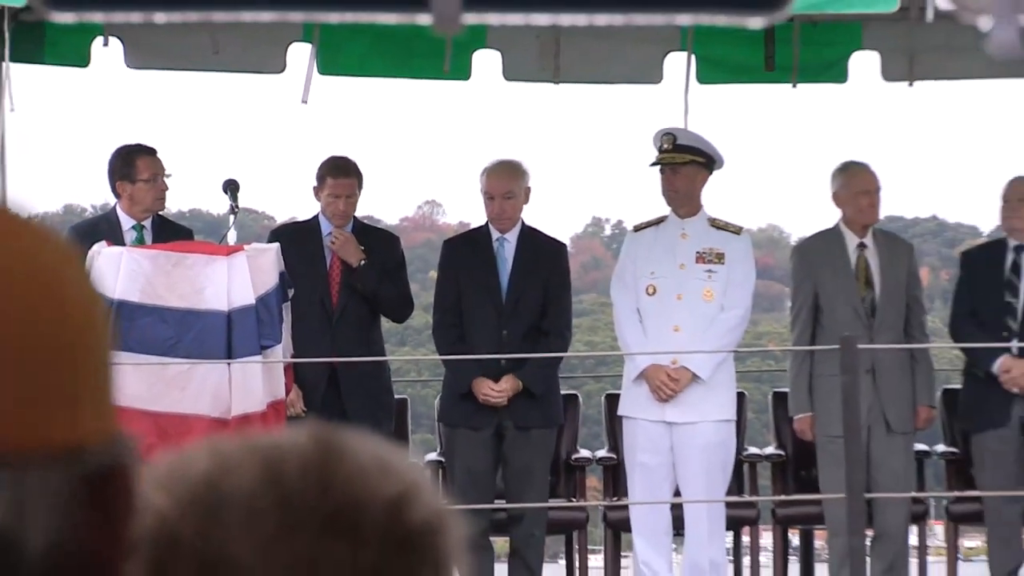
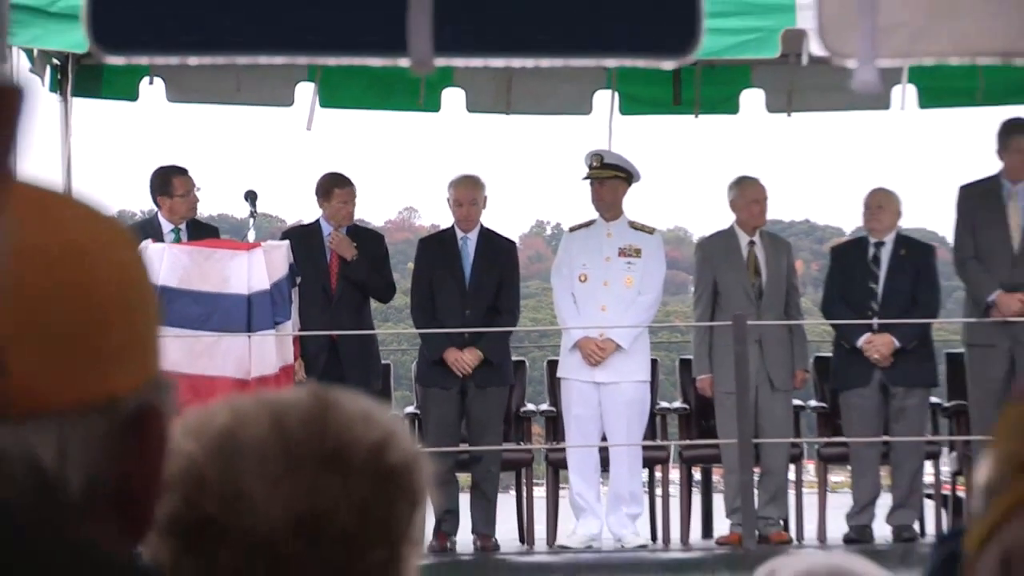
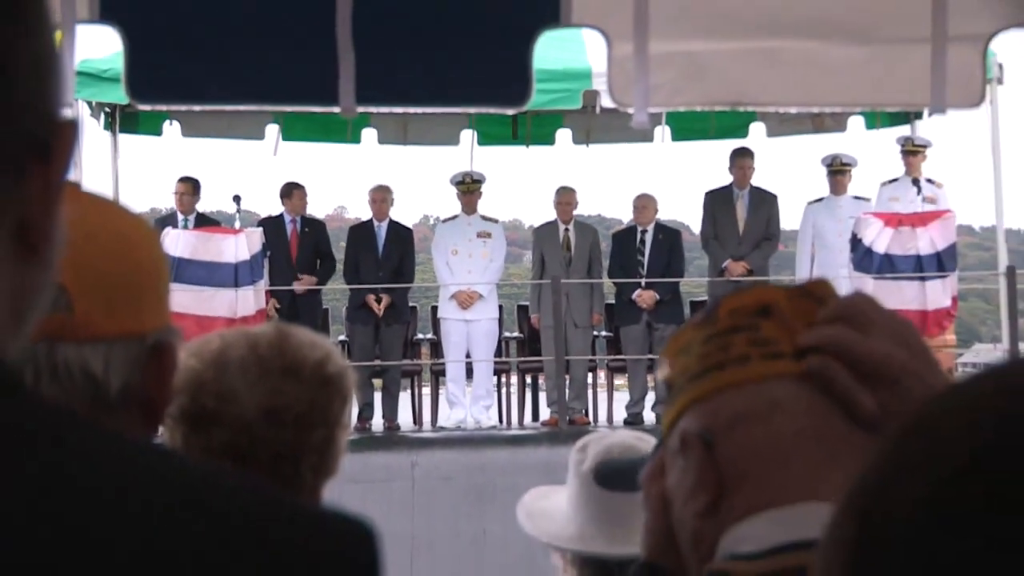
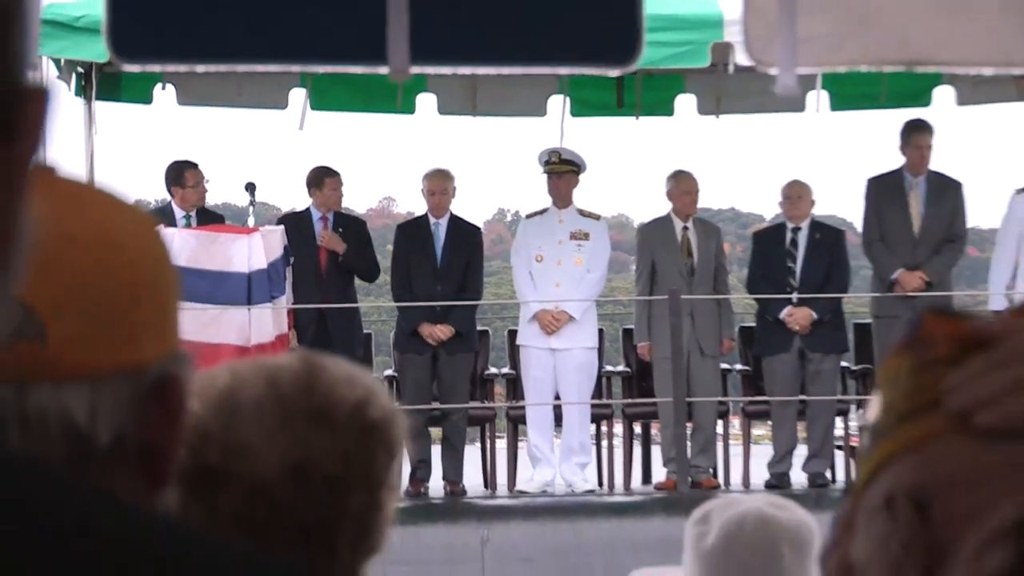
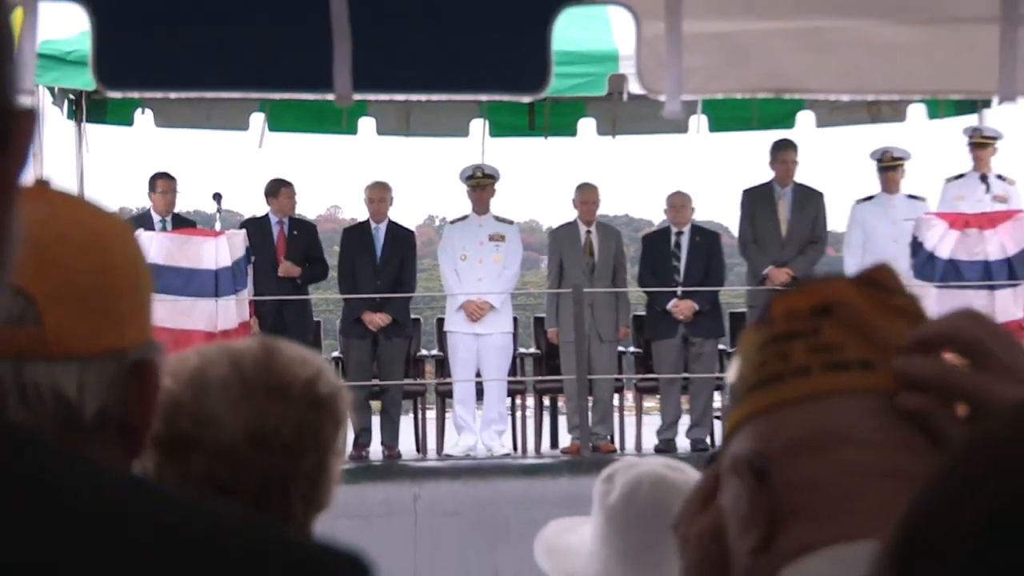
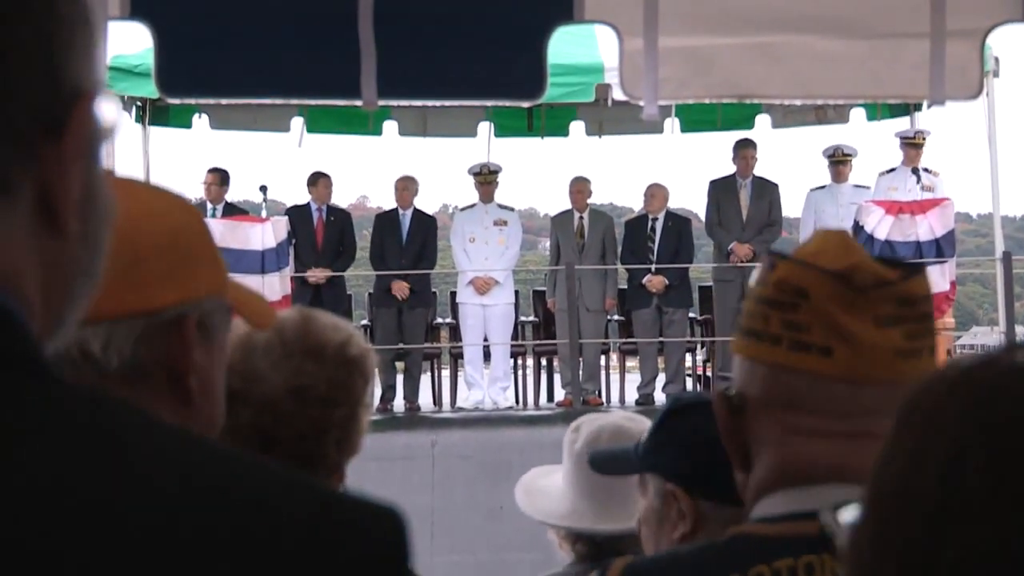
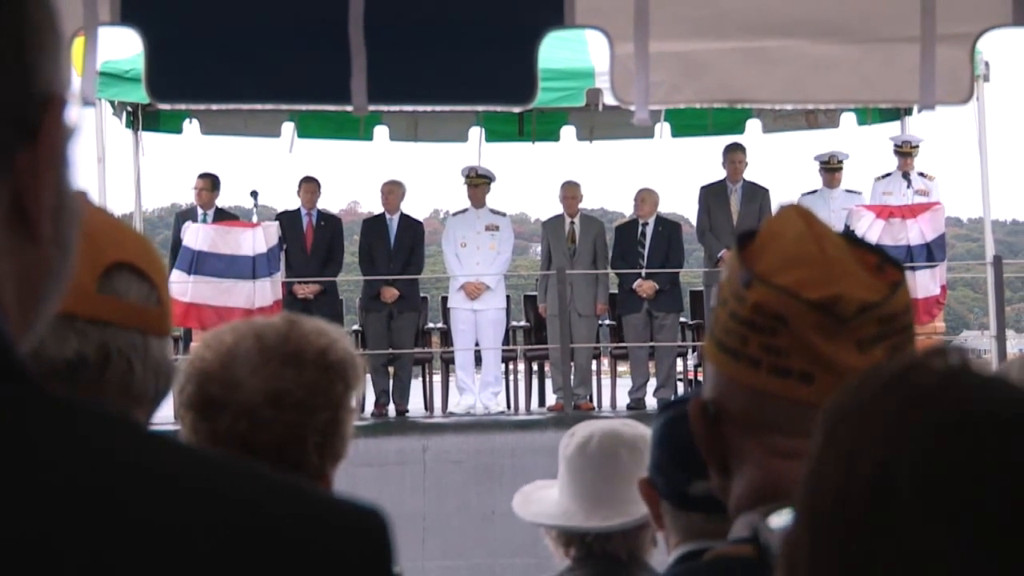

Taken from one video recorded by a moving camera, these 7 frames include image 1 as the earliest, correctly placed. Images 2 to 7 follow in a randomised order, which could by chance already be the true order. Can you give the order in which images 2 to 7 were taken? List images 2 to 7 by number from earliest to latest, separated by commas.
2, 4, 5, 3, 6, 7
